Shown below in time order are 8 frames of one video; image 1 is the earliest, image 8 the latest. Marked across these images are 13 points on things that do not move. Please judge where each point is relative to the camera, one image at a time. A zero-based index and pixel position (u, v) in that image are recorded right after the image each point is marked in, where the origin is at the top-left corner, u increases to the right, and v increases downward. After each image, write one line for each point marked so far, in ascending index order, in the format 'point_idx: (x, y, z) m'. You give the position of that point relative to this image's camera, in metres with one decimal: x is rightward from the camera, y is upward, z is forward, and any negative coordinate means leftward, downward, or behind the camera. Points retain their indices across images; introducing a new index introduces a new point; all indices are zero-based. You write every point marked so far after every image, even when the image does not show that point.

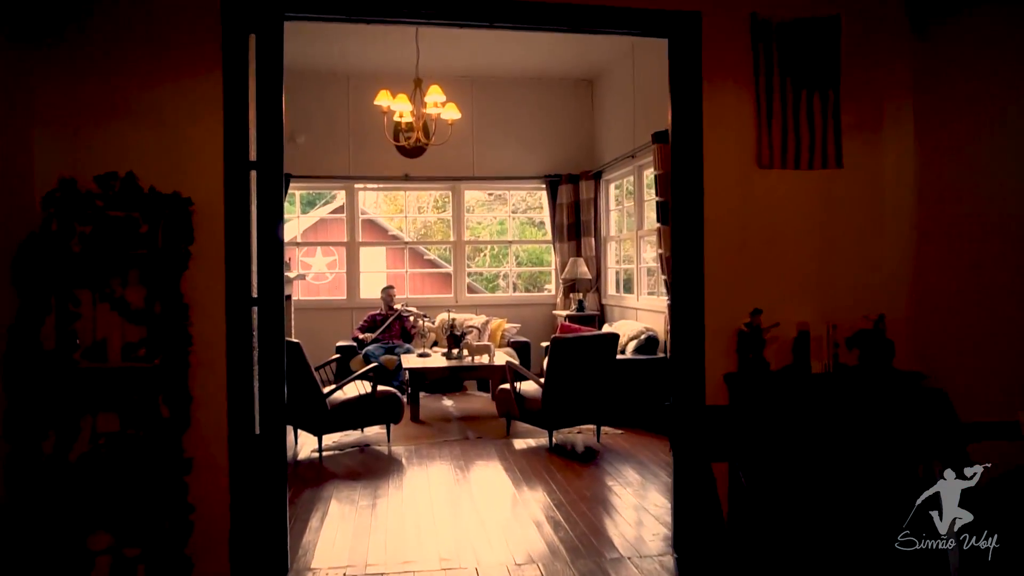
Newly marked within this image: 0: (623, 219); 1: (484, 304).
0: (+1.0, +0.6, +6.5) m
1: (-0.3, -0.2, +7.1) m
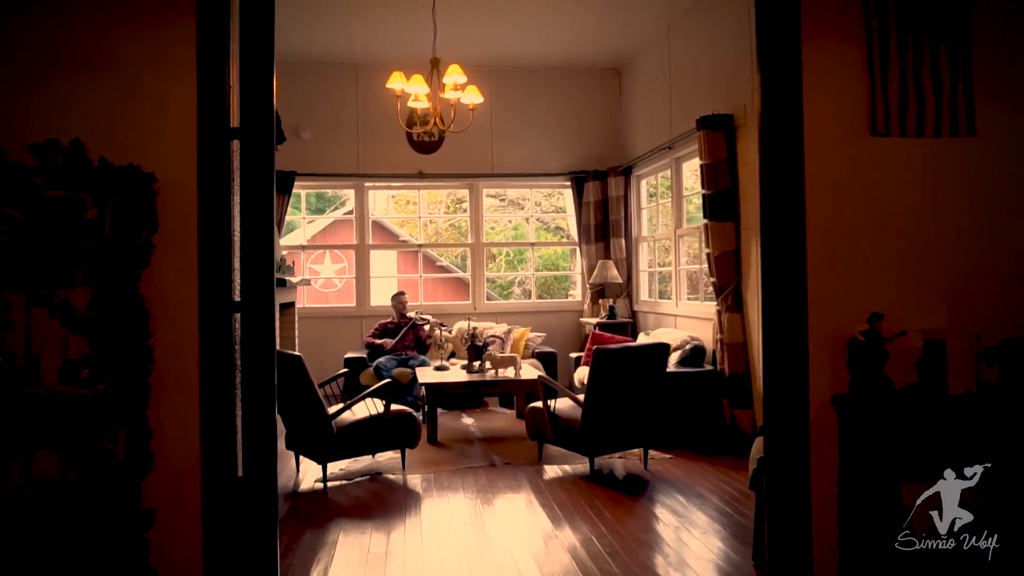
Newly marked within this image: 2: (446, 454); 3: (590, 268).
0: (+1.2, +0.6, +5.9) m
1: (-0.1, -0.2, +6.6) m
2: (-0.4, -0.9, +4.1) m
3: (+0.7, +0.2, +6.5) m
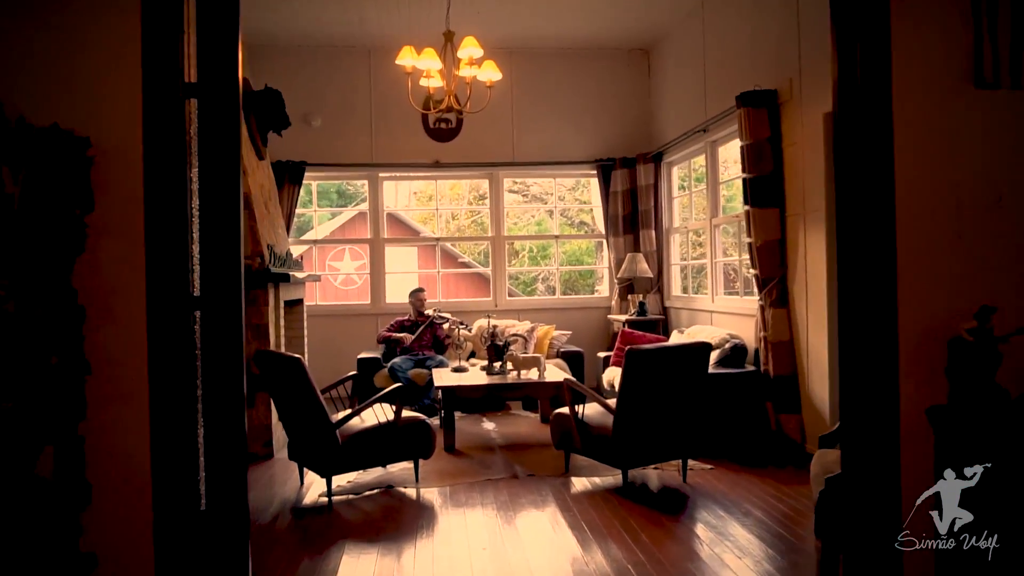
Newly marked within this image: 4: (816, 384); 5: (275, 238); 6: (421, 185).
0: (+1.3, +0.6, +5.5) m
1: (+0.1, -0.2, +6.2) m
2: (-0.2, -0.9, +3.8) m
3: (+0.9, +0.2, +6.1) m
4: (+1.5, -0.5, +3.7) m
5: (-1.4, +0.3, +4.4) m
6: (-0.8, +0.9, +6.2) m
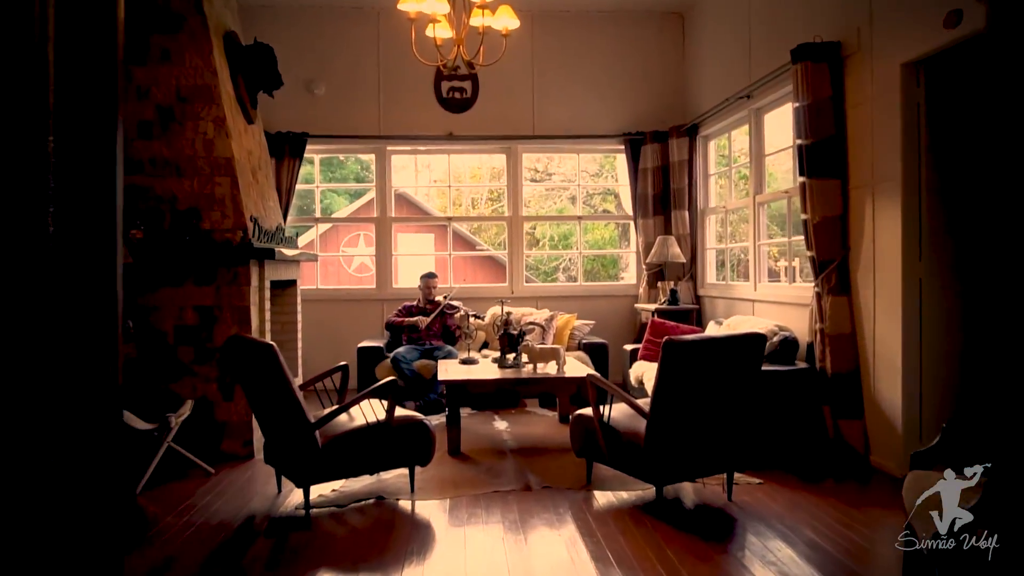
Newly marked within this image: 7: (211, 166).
0: (+1.5, +0.7, +5.0) m
1: (+0.3, -0.1, +5.7) m
2: (-0.2, -0.8, +3.3) m
3: (+1.0, +0.3, +5.5) m
4: (+1.6, -0.4, +3.1) m
5: (-1.3, +0.4, +3.9) m
6: (-0.6, +1.0, +5.7) m
7: (-1.4, +0.6, +3.6) m
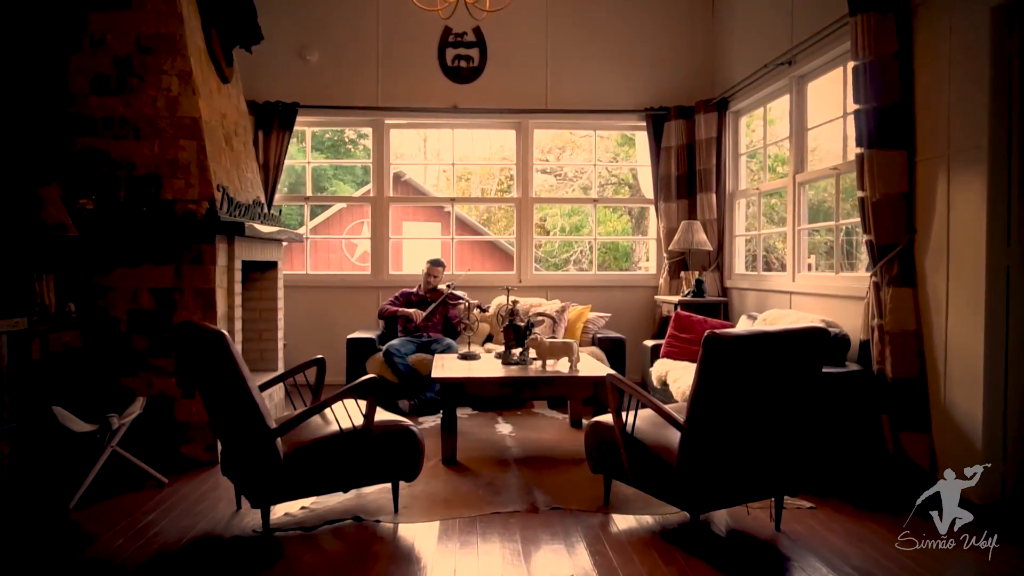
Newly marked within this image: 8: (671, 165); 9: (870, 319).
0: (+1.5, +0.7, +4.5) m
1: (+0.3, 0.0, +5.2) m
2: (-0.2, -0.7, +2.8) m
3: (+1.1, +0.4, +5.0) m
4: (+1.6, -0.4, +2.6) m
5: (-1.3, +0.5, +3.5) m
6: (-0.5, +1.1, +5.3) m
7: (-1.4, +0.7, +3.1) m
8: (+1.1, +0.8, +5.0) m
9: (+1.5, -0.1, +3.0) m
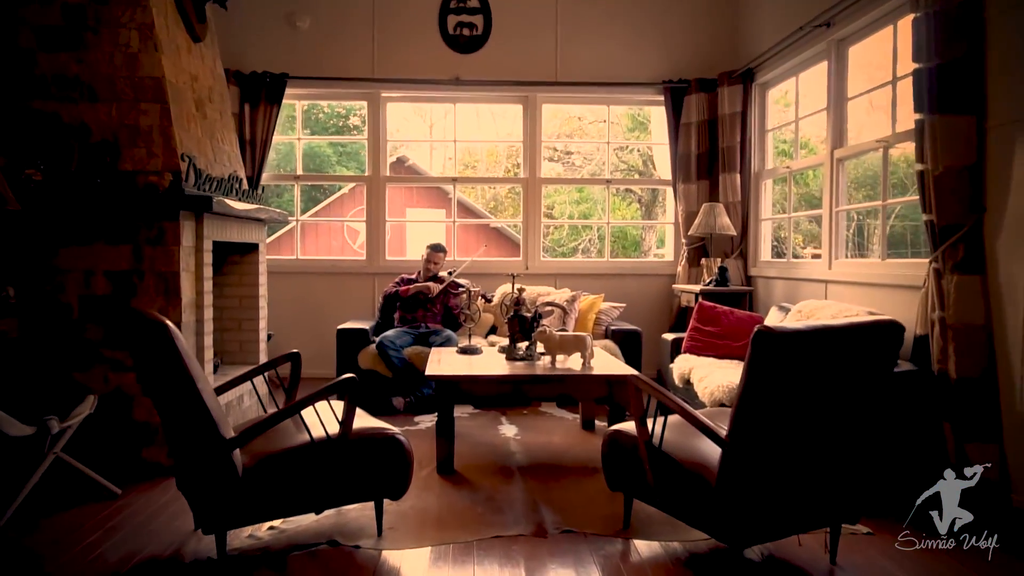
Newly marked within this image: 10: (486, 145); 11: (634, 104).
0: (+1.6, +0.8, +4.1) m
1: (+0.3, +0.1, +4.8) m
2: (-0.2, -0.7, +2.4) m
3: (+1.1, +0.4, +4.6) m
4: (+1.6, -0.3, +2.2) m
5: (-1.3, +0.6, +3.1) m
6: (-0.5, +1.2, +4.9) m
7: (-1.4, +0.7, +2.7) m
8: (+1.1, +0.9, +4.6) m
9: (+1.5, -0.1, +2.6) m
10: (-0.2, +1.0, +4.9) m
11: (+0.8, +1.2, +4.9) m
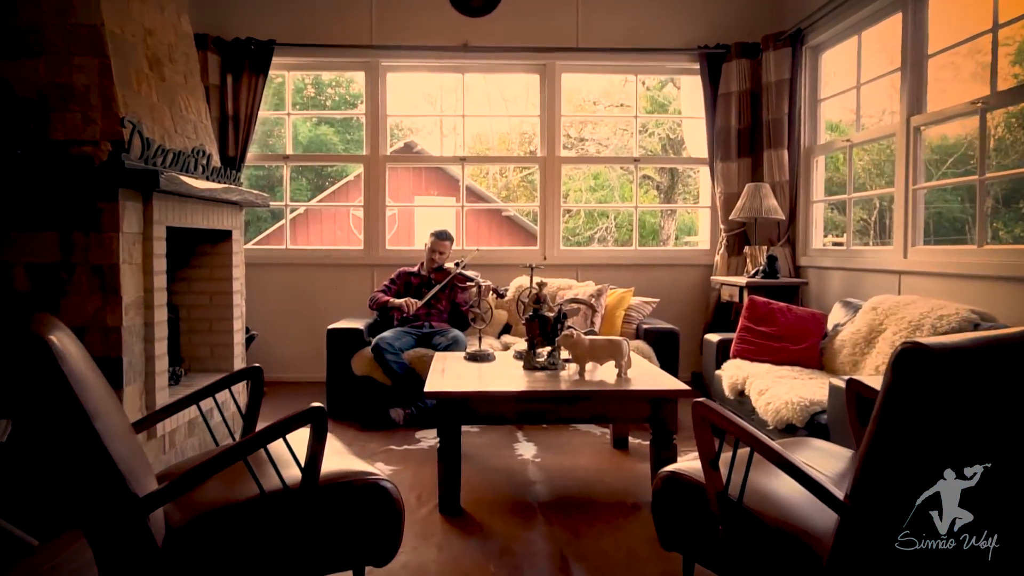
0: (+1.6, +0.8, +3.5) m
1: (+0.4, +0.1, +4.3) m
2: (-0.1, -0.7, +1.9) m
3: (+1.2, +0.5, +4.1) m
4: (+1.7, -0.3, +1.7) m
5: (-1.2, +0.6, +2.6) m
6: (-0.4, +1.2, +4.4) m
7: (-1.3, +0.7, +2.2) m
8: (+1.2, +0.9, +4.1) m
9: (+1.5, -0.1, +2.1) m
10: (-0.1, +1.0, +4.4) m
11: (+0.9, +1.3, +4.4) m
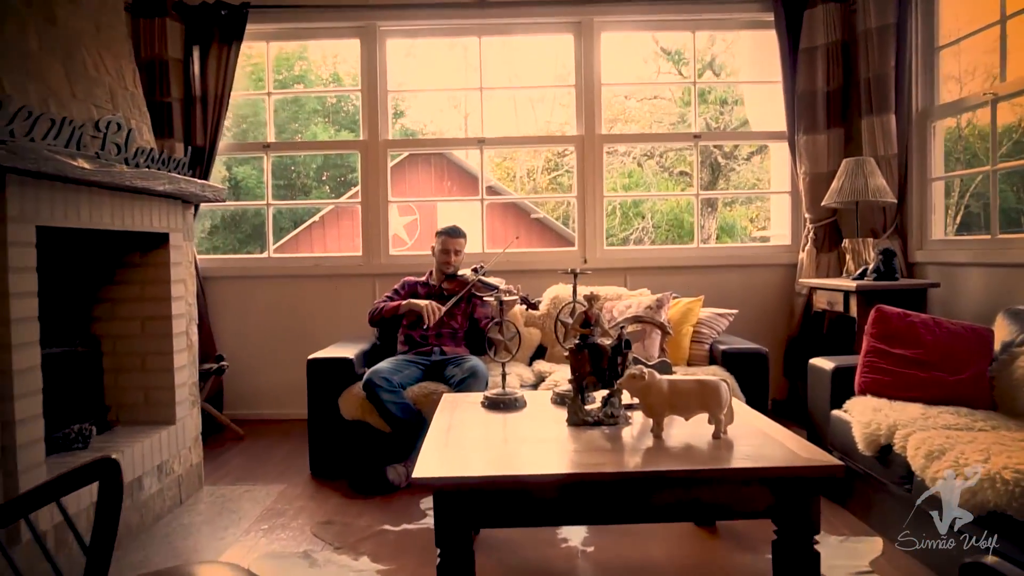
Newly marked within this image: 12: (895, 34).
0: (+1.7, +0.8, +2.7) m
1: (+0.6, +0.1, +3.5) m
2: (0.0, -0.7, +1.1) m
3: (+1.3, +0.5, +3.3) m
4: (+1.7, -0.3, +0.8) m
5: (-1.1, +0.5, +1.9) m
6: (-0.3, +1.2, +3.6) m
7: (-1.3, +0.7, +1.5) m
8: (+1.3, +0.9, +3.2) m
9: (+1.6, -0.1, +1.2) m
10: (+0.1, +0.9, +3.6) m
11: (+1.0, +1.2, +3.5) m
12: (+1.6, +1.0, +3.0) m
